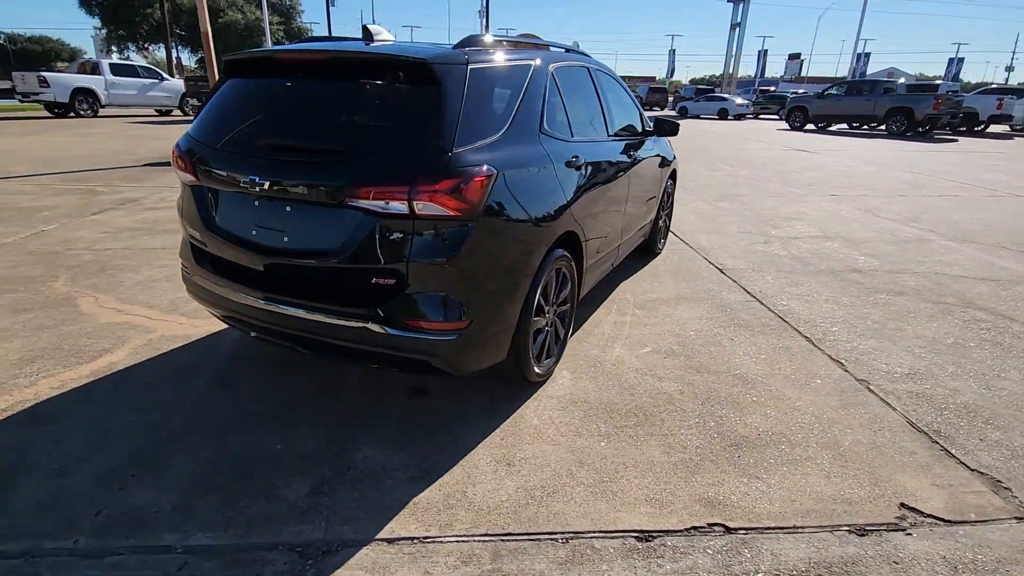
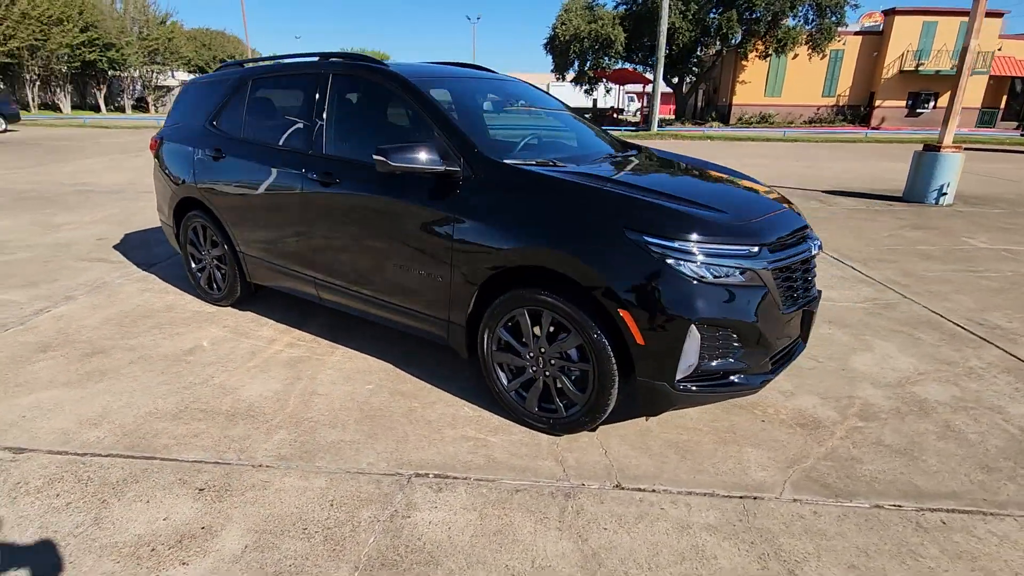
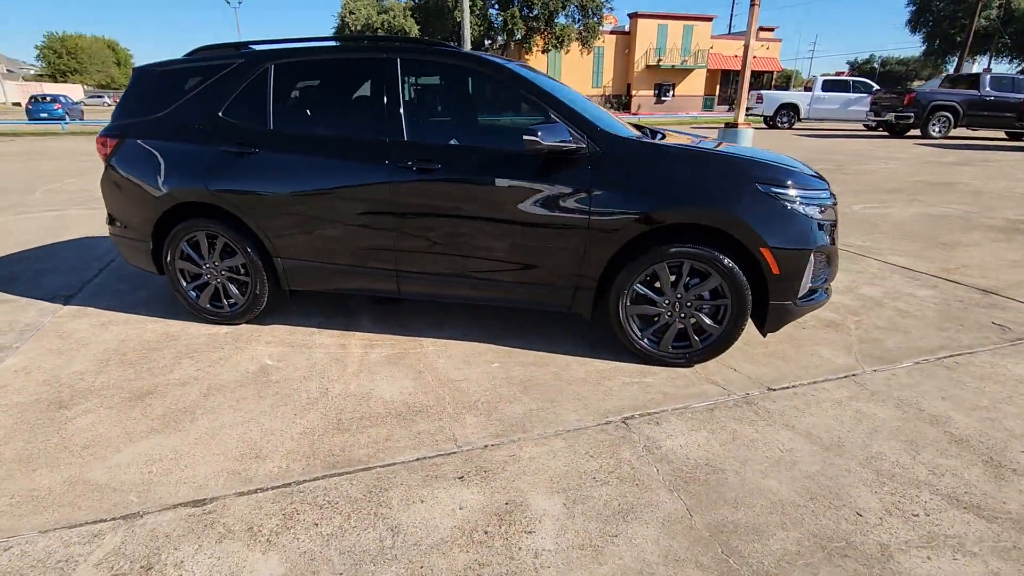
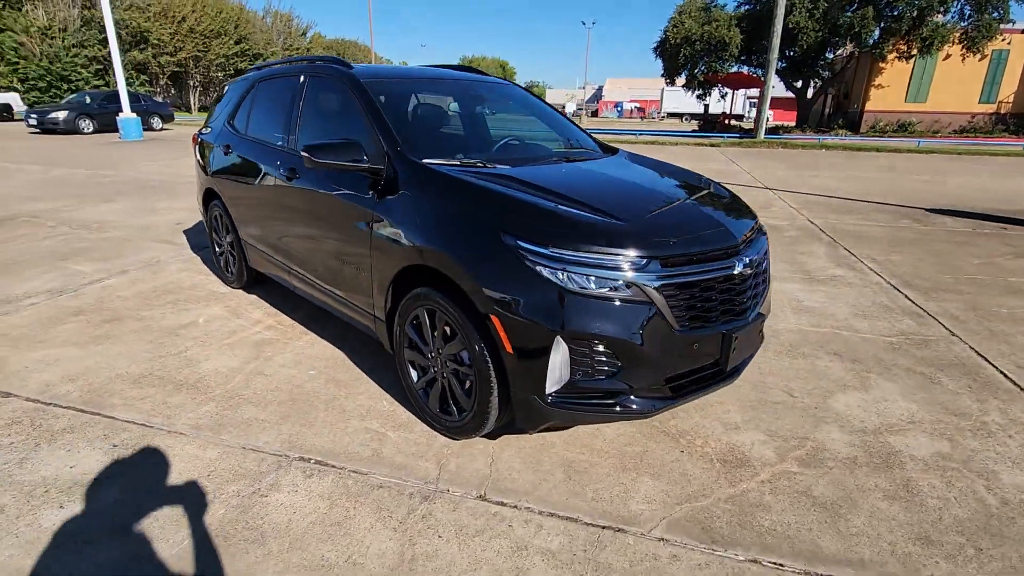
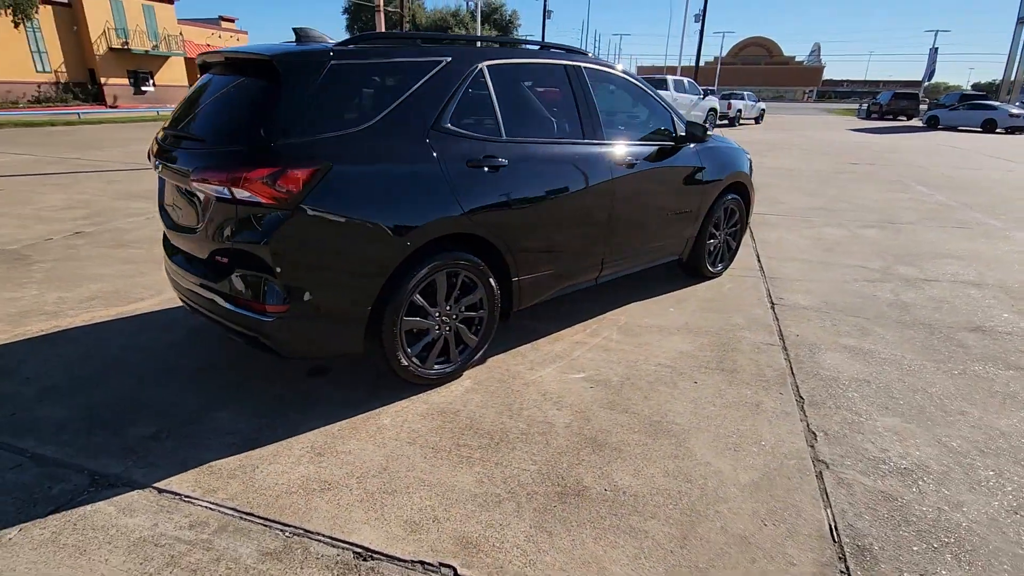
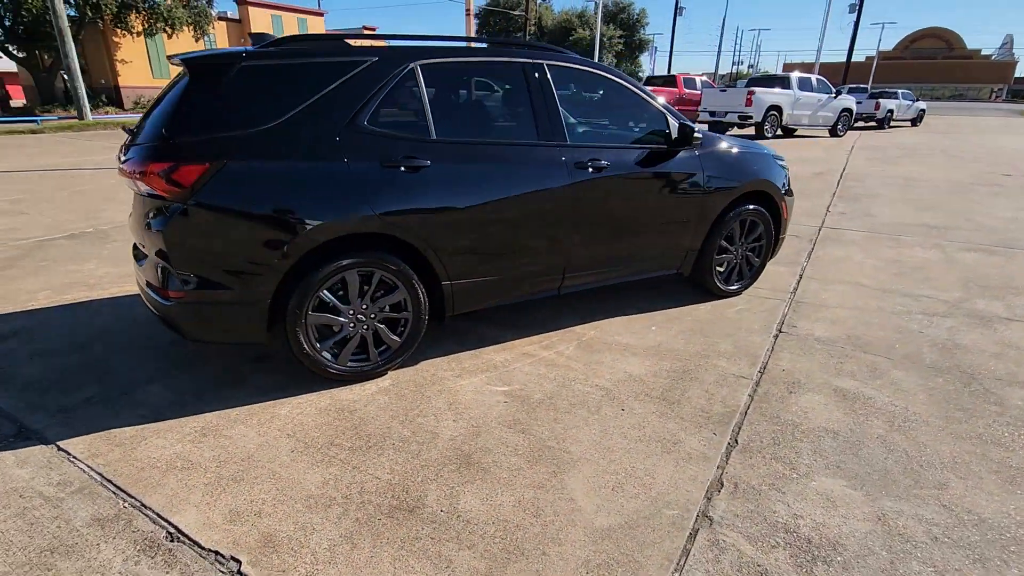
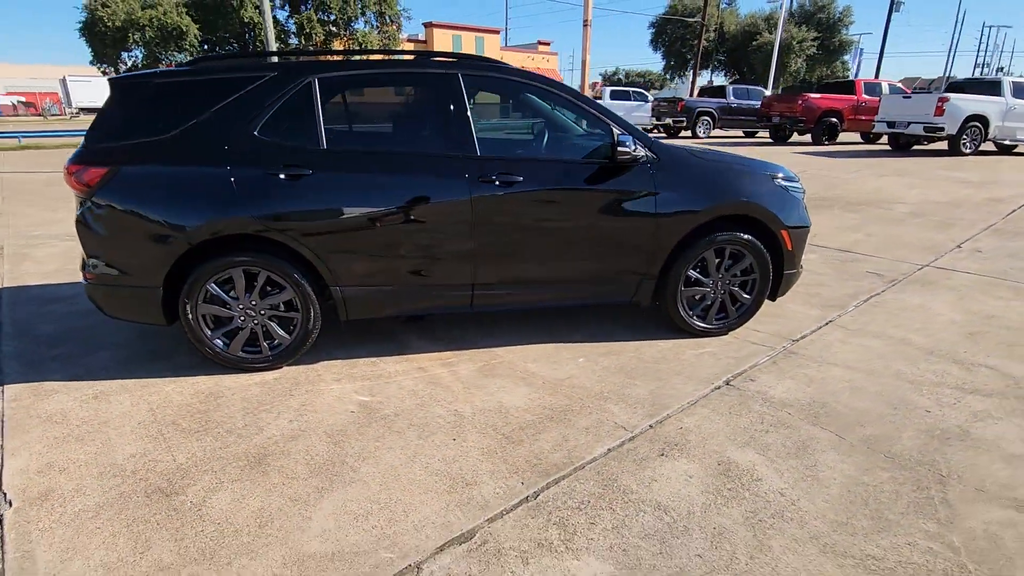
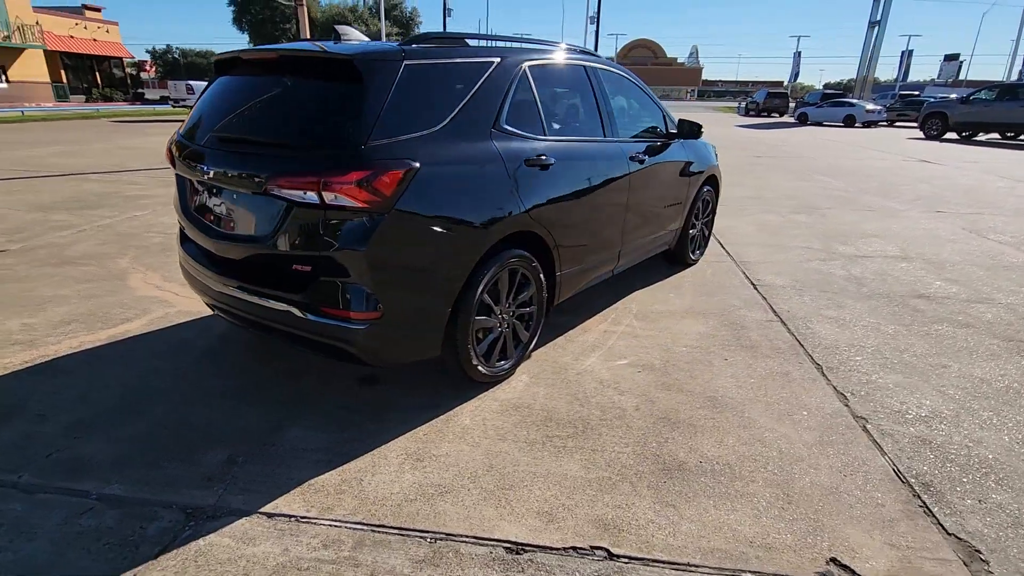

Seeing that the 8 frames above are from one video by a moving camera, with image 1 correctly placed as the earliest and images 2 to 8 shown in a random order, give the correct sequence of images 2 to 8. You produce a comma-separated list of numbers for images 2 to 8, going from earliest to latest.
8, 5, 6, 7, 3, 2, 4
